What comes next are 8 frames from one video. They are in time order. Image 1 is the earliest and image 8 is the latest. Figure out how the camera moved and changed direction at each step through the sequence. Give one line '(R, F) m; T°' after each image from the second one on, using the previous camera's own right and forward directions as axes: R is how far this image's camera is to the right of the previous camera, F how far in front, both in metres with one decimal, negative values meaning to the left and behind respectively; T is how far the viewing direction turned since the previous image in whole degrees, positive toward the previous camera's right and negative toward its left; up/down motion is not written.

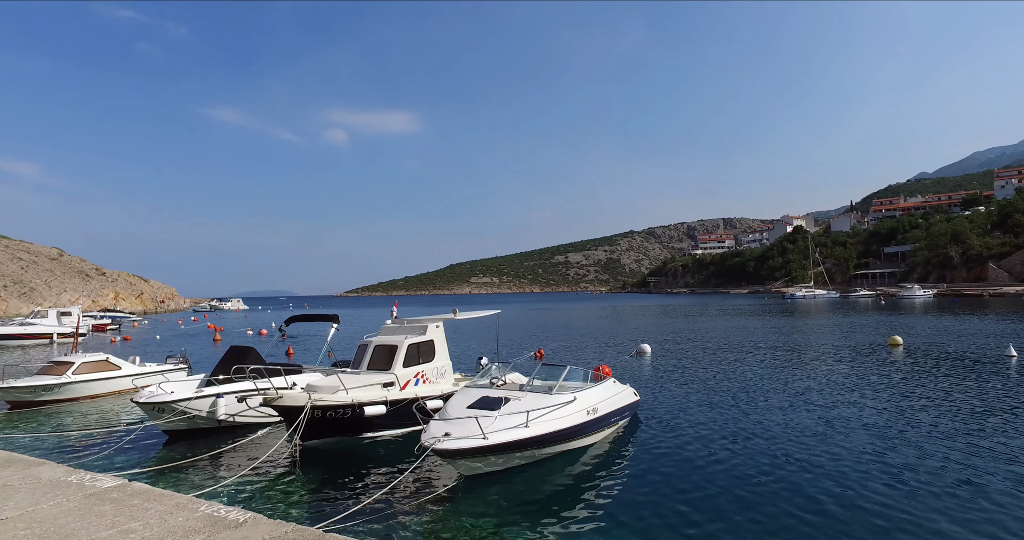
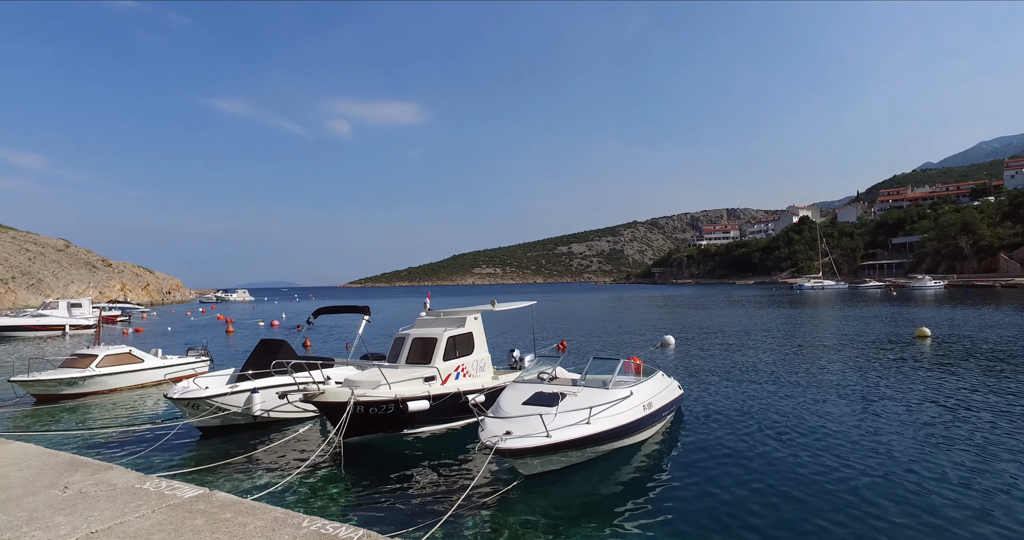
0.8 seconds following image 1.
(-1.1, +0.5) m; 0°
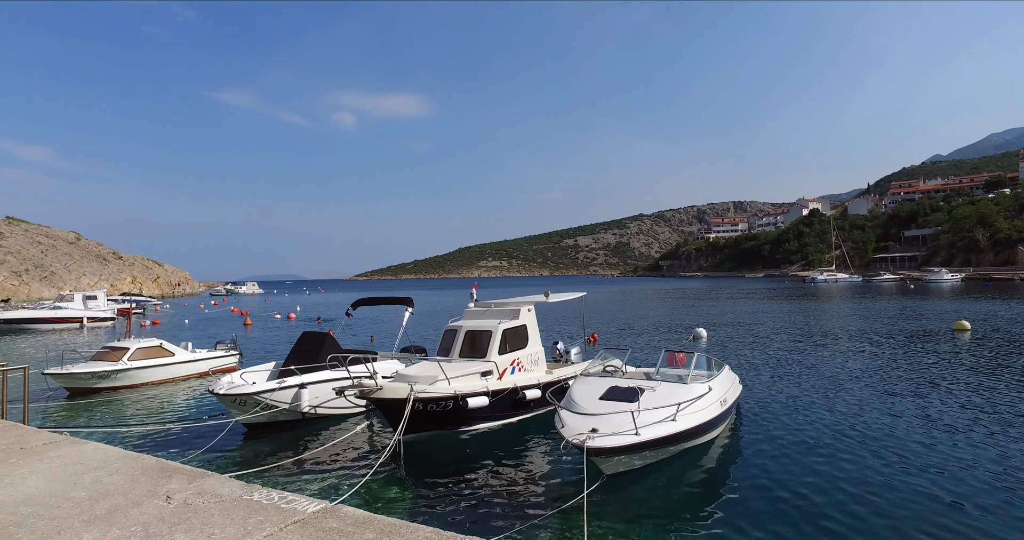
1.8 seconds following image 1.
(-1.3, +0.6) m; -1°
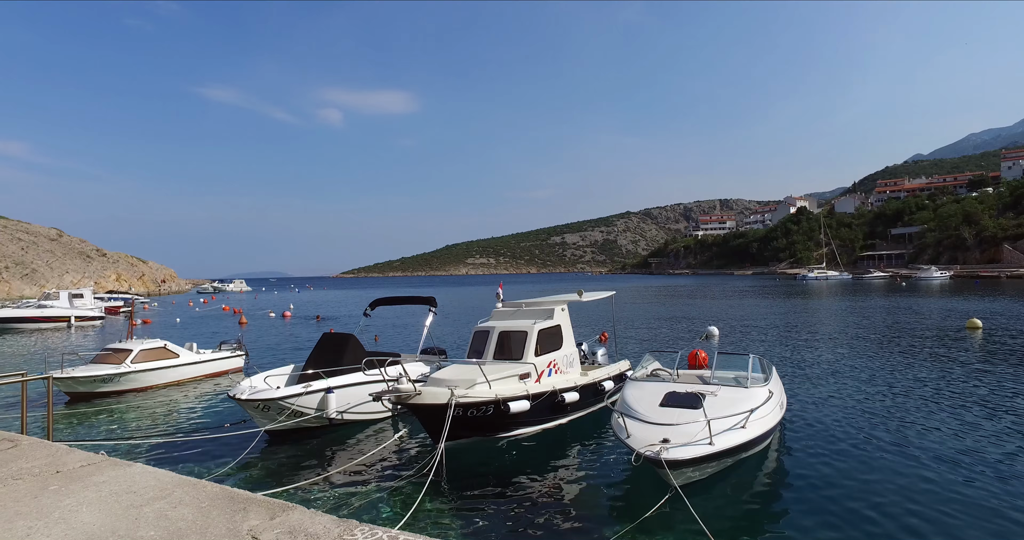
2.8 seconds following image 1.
(-1.2, +0.7) m; +1°
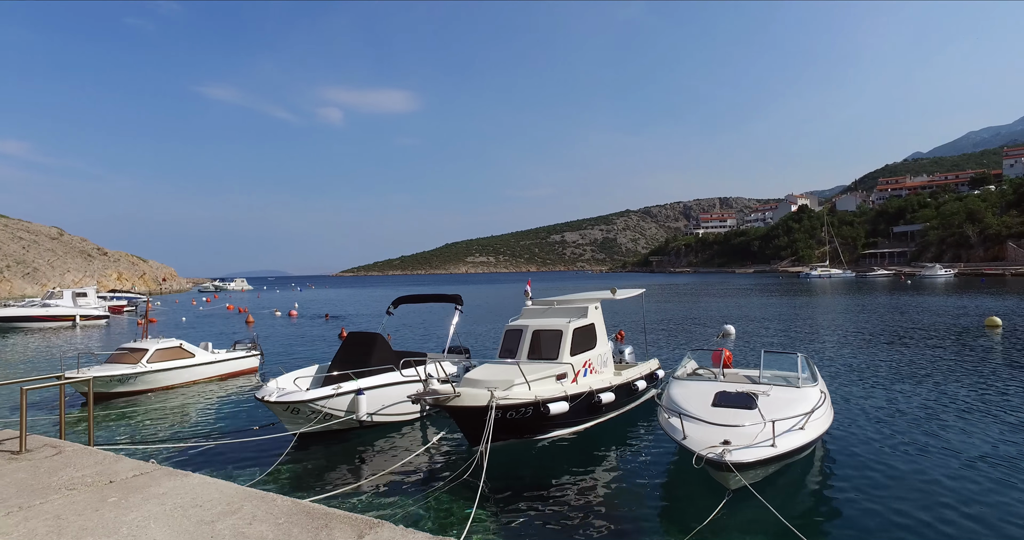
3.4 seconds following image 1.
(-0.8, +0.4) m; 0°
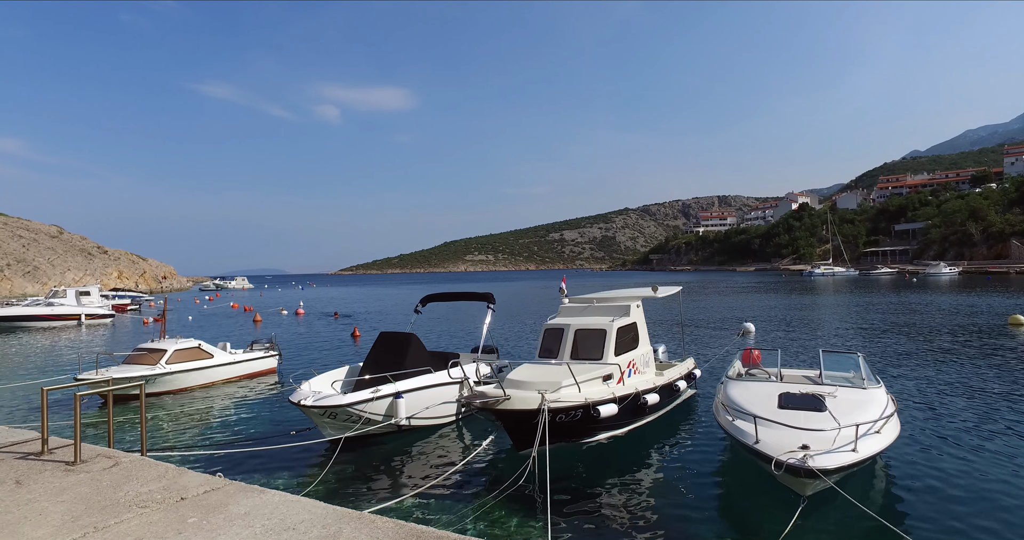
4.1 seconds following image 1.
(-1.0, +0.5) m; 0°
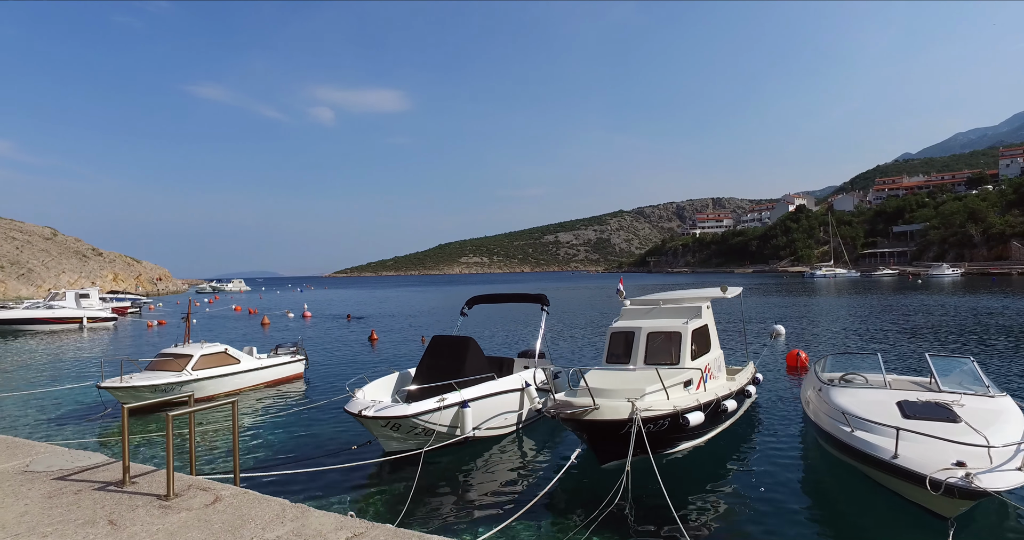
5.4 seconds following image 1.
(-1.6, +0.9) m; +1°
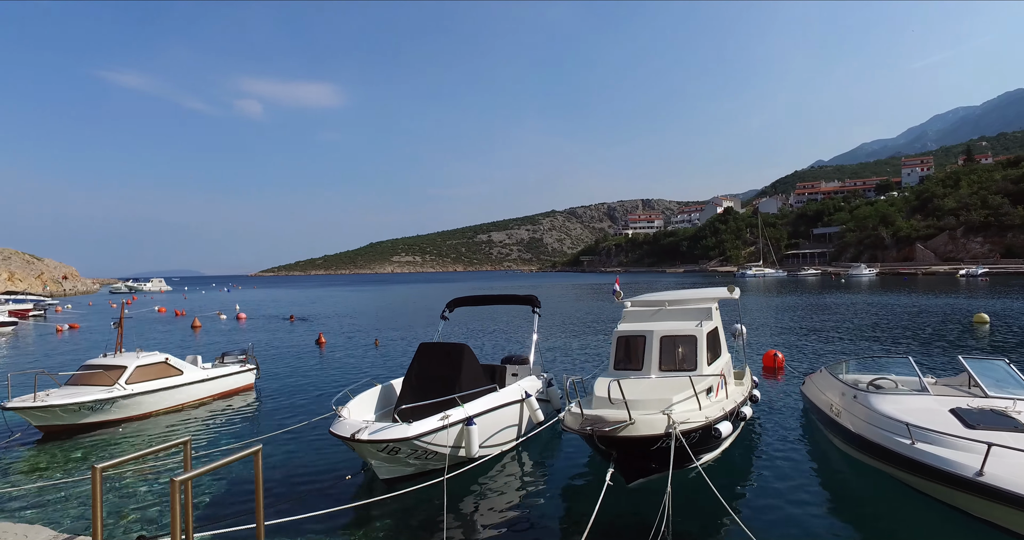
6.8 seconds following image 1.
(-1.3, +1.3) m; +7°
